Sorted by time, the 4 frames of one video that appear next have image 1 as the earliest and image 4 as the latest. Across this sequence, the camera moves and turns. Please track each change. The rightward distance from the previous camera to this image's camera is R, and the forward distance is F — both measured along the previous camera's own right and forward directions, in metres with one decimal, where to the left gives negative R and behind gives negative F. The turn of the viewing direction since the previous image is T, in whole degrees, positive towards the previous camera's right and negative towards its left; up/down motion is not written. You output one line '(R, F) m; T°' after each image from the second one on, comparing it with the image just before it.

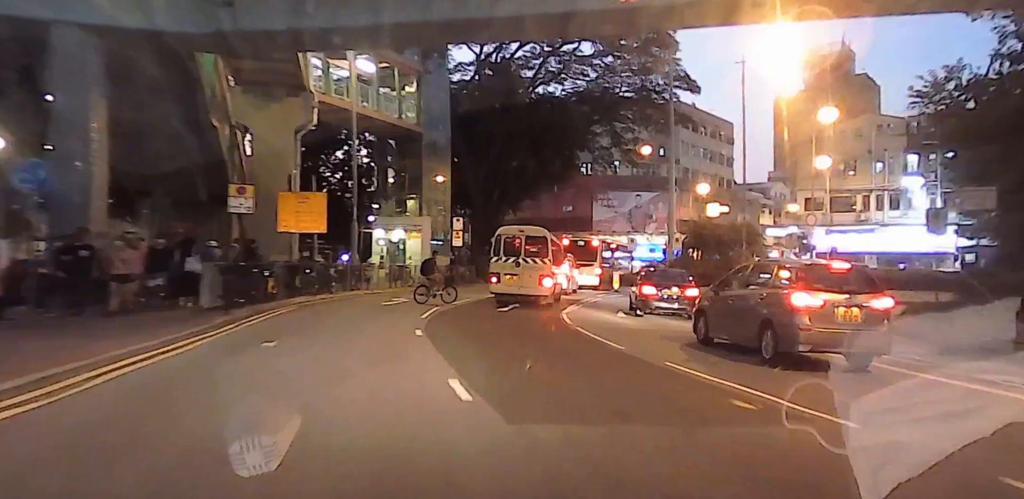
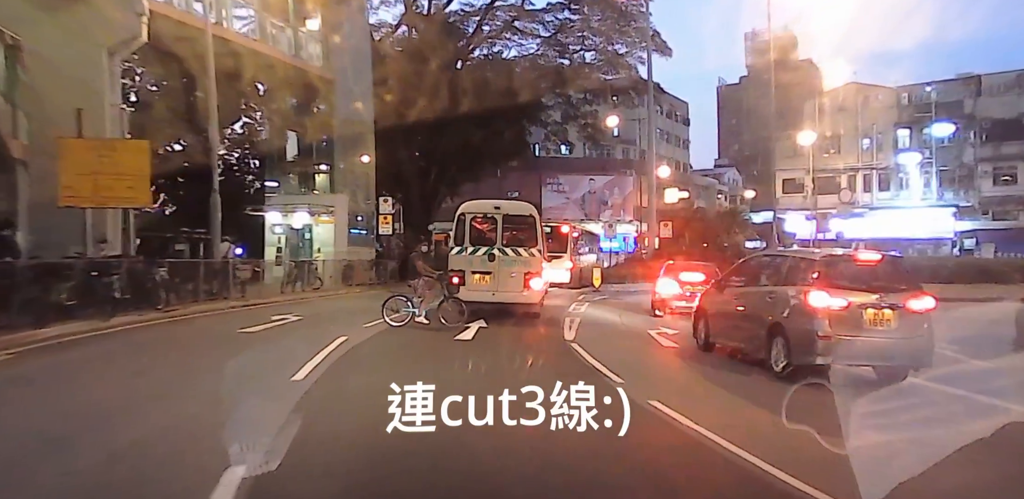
(+0.1, +1.2) m; +4°
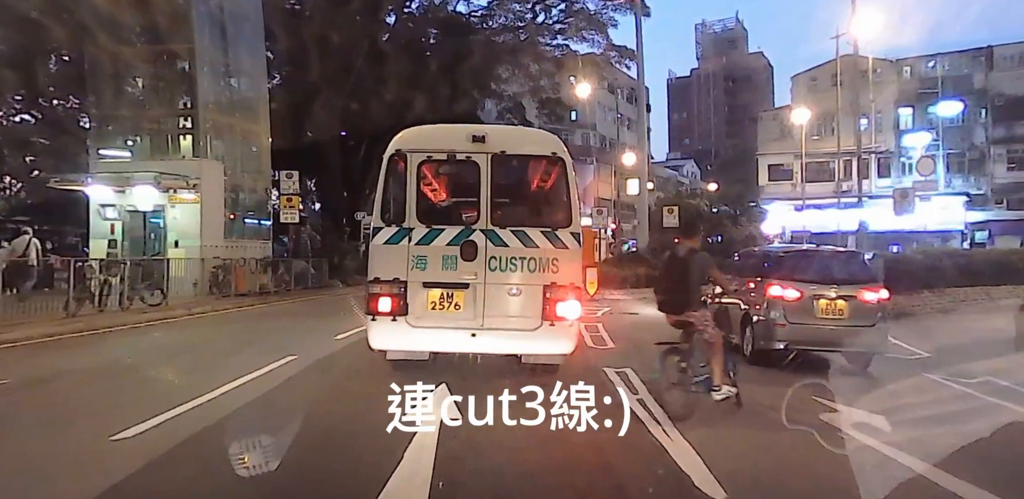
(+0.5, +0.9) m; 0°
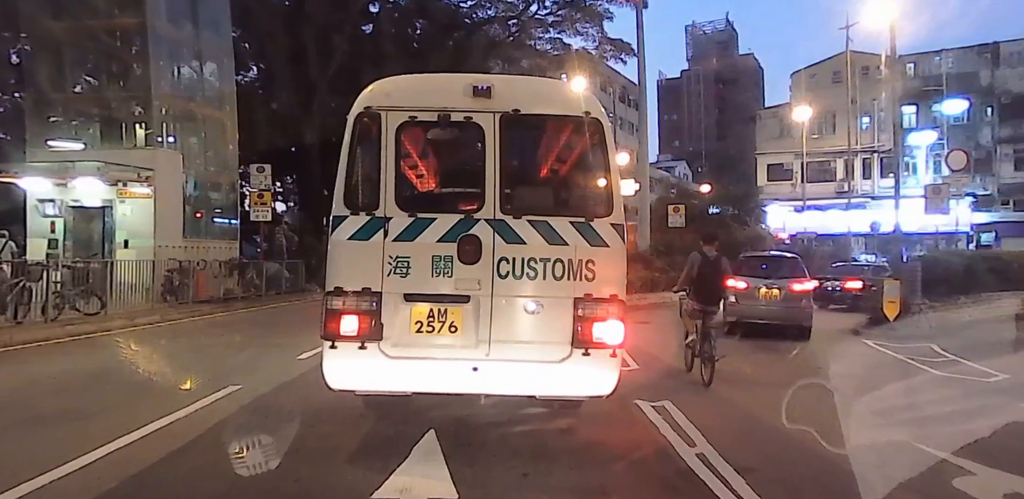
(+0.1, +0.2) m; 0°
